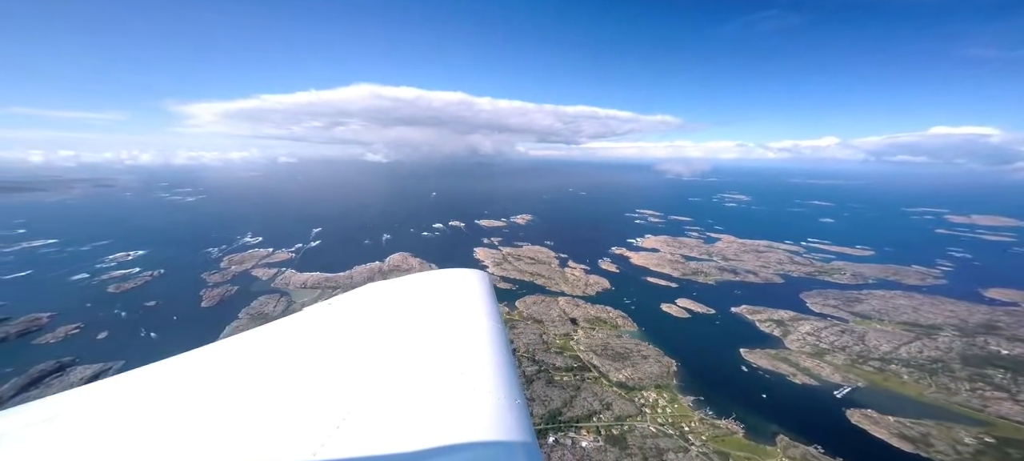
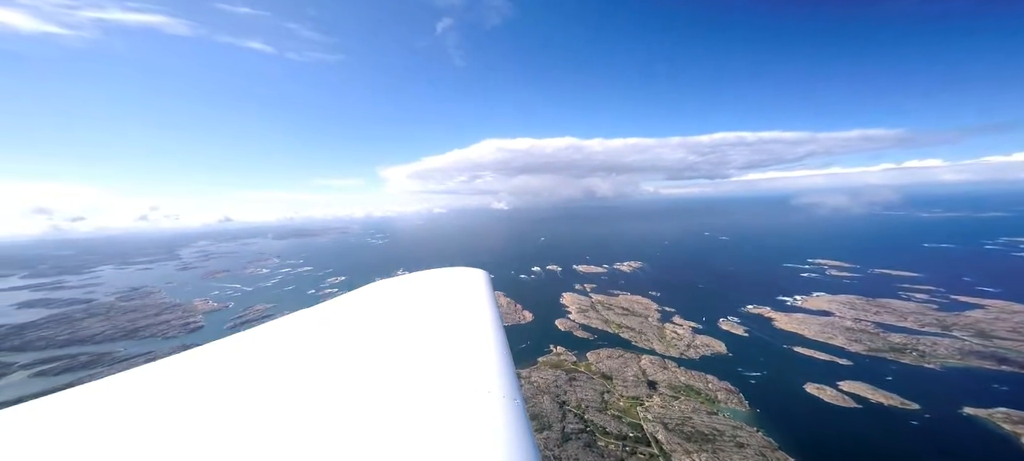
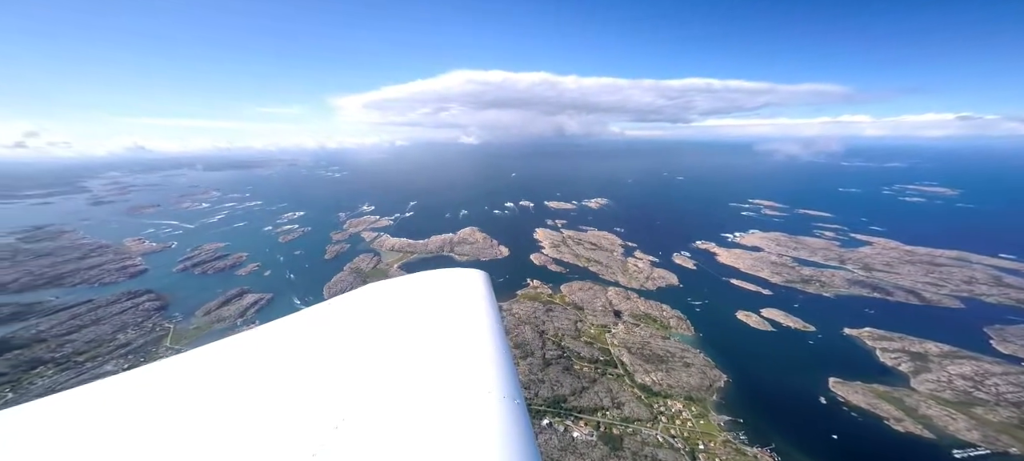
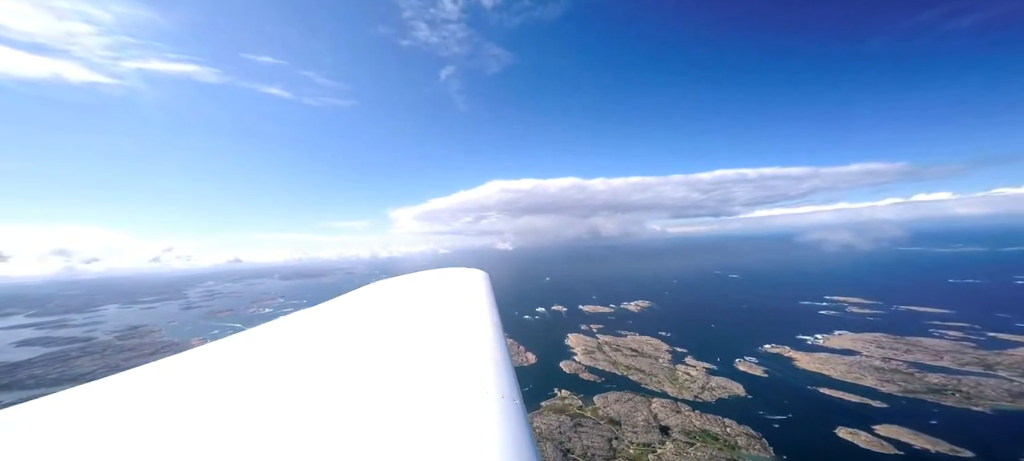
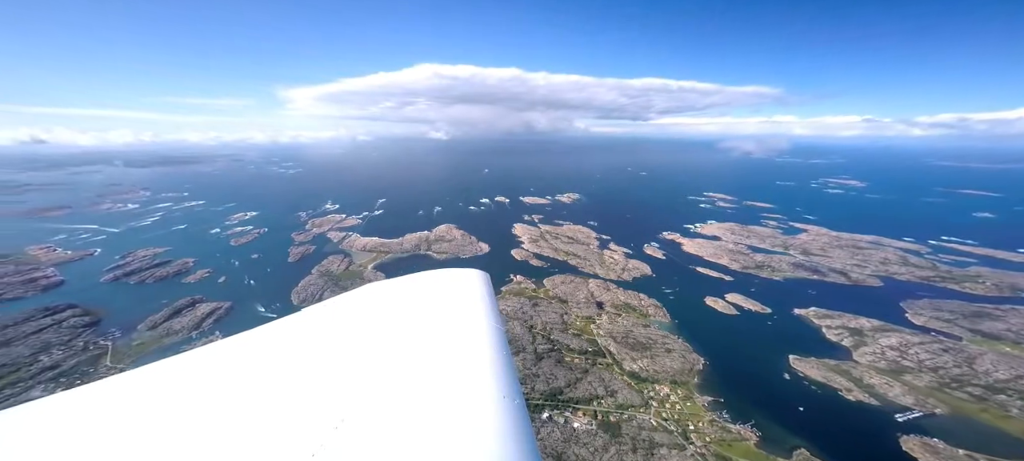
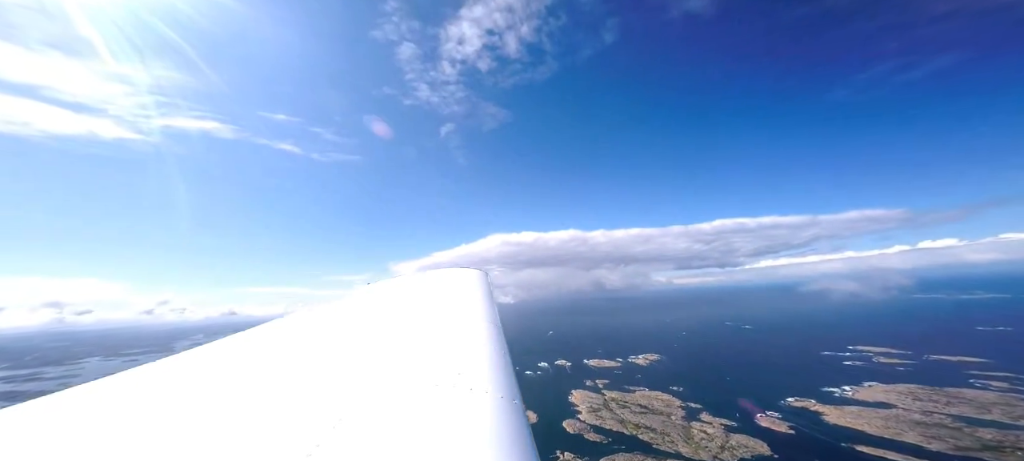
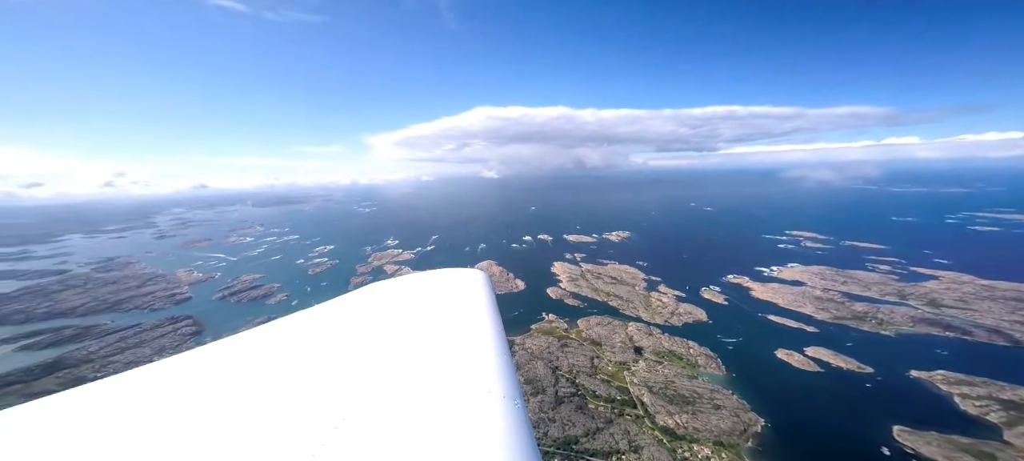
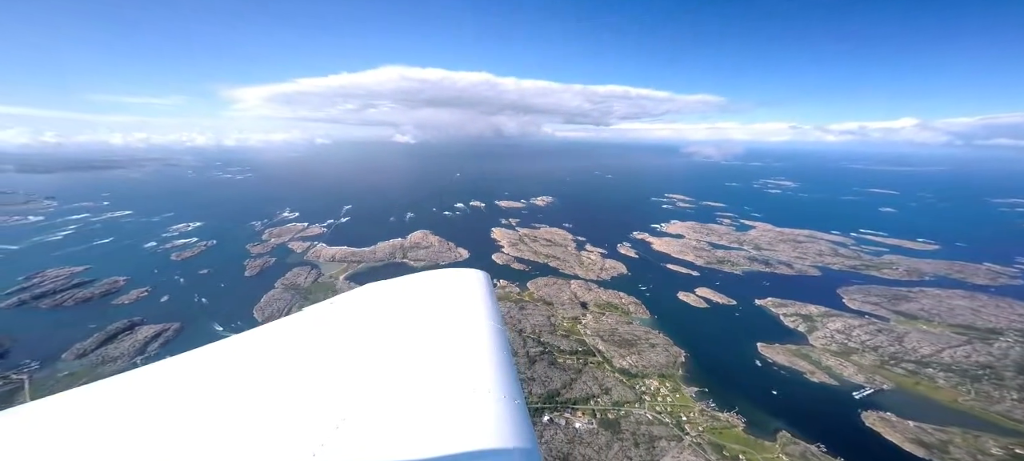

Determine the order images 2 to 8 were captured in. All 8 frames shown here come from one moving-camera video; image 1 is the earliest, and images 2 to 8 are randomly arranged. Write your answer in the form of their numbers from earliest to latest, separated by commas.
8, 5, 3, 7, 2, 4, 6
